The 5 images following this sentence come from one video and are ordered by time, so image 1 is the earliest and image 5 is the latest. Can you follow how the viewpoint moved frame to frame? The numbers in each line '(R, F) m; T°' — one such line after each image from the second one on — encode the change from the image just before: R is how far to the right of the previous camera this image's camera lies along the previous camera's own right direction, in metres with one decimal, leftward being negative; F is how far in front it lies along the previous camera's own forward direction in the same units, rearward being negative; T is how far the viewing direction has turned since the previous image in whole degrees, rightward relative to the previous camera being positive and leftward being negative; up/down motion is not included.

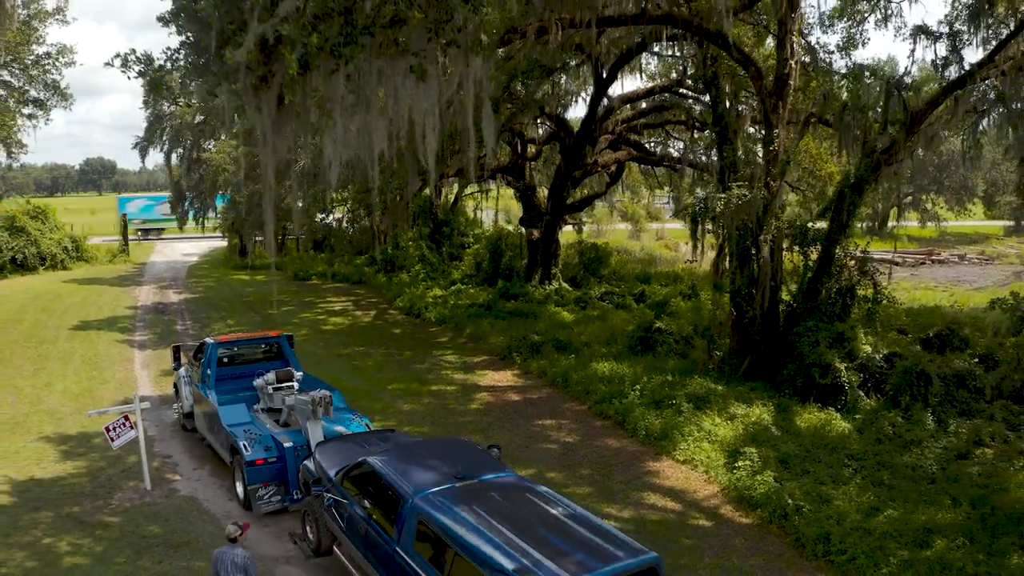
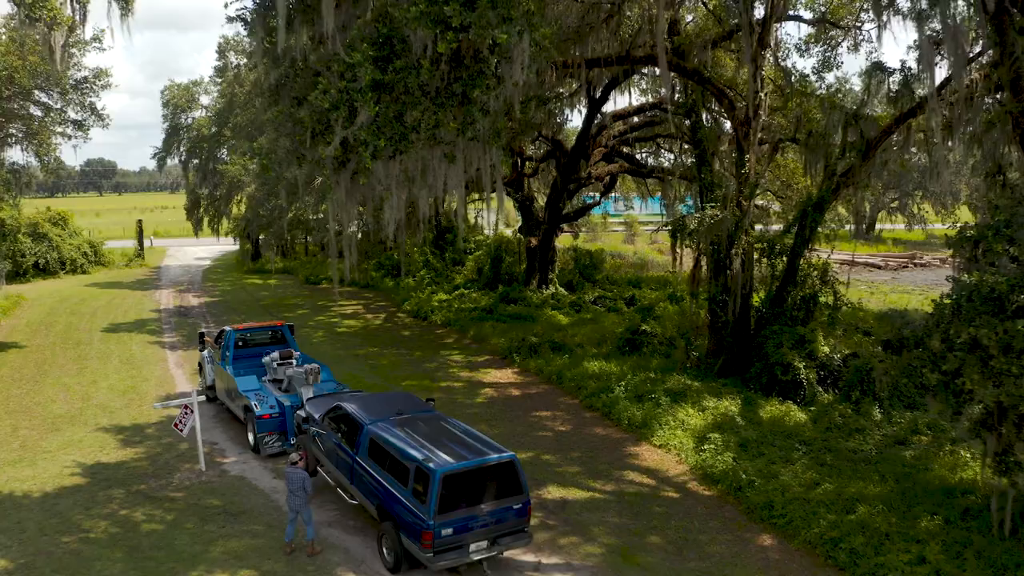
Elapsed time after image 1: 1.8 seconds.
(0.0, -1.5) m; 0°
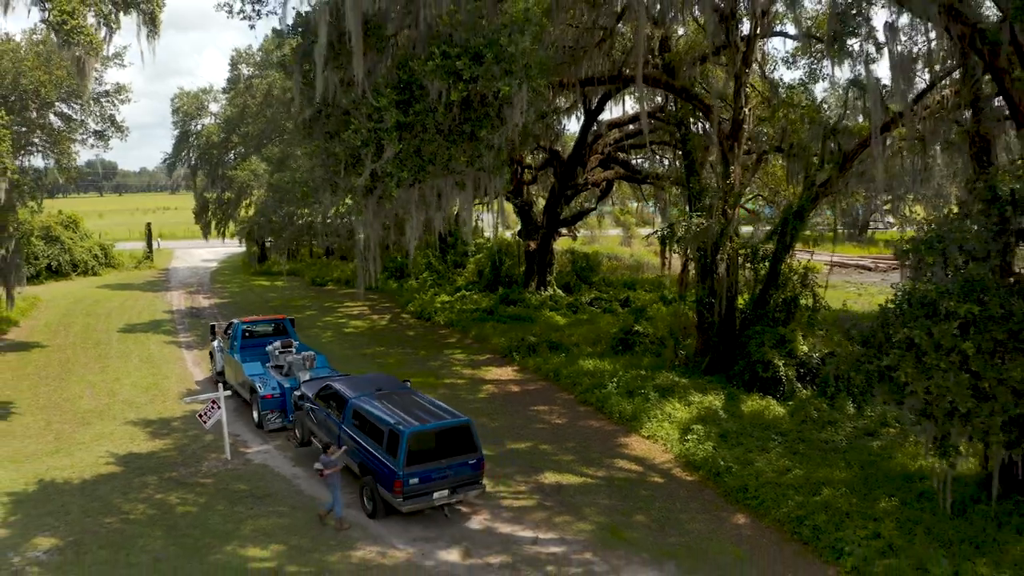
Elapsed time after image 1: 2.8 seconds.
(0.0, -0.9) m; 0°
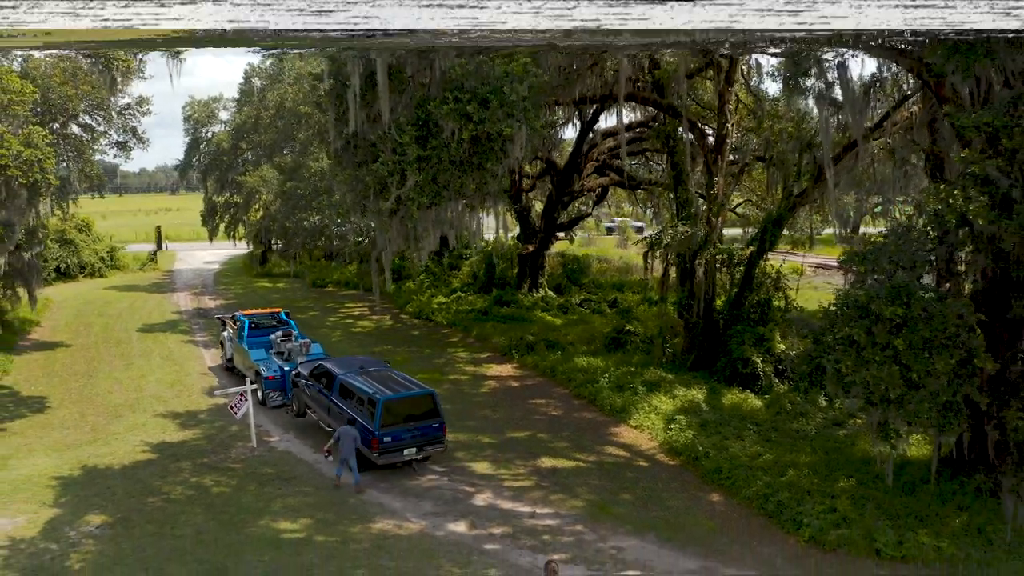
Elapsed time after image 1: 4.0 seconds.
(0.0, -1.1) m; 0°
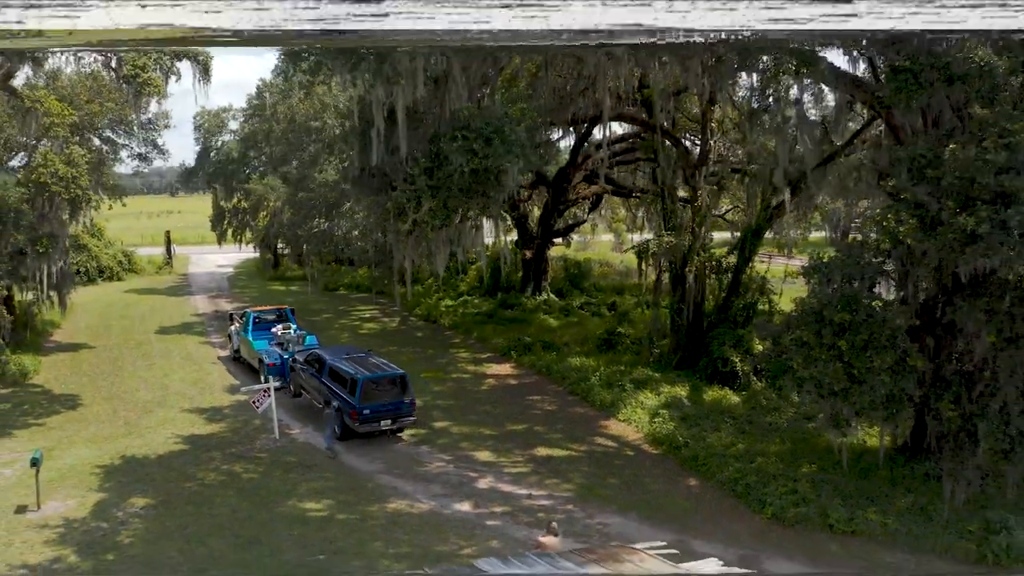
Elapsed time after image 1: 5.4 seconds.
(0.0, -1.2) m; 0°
